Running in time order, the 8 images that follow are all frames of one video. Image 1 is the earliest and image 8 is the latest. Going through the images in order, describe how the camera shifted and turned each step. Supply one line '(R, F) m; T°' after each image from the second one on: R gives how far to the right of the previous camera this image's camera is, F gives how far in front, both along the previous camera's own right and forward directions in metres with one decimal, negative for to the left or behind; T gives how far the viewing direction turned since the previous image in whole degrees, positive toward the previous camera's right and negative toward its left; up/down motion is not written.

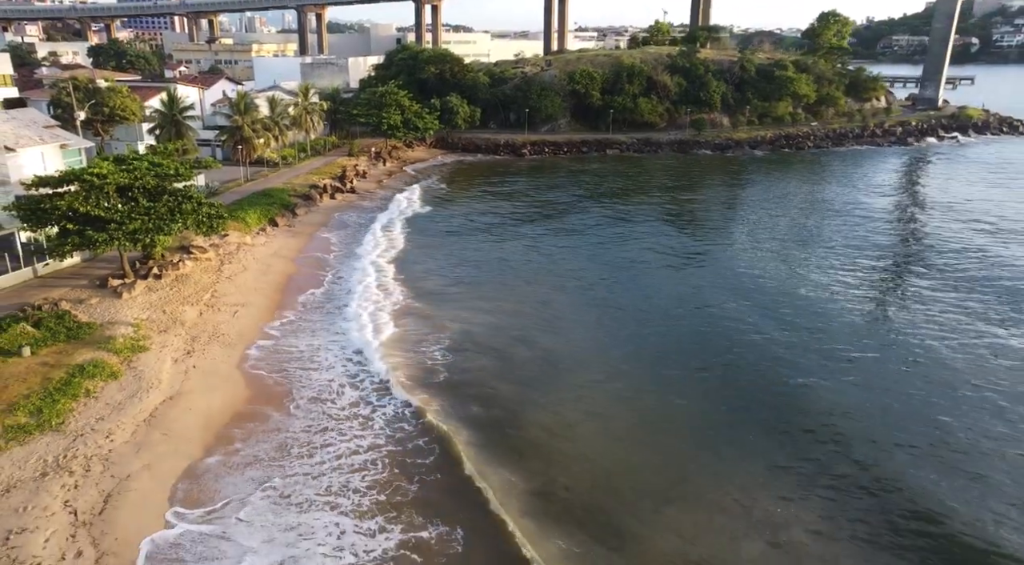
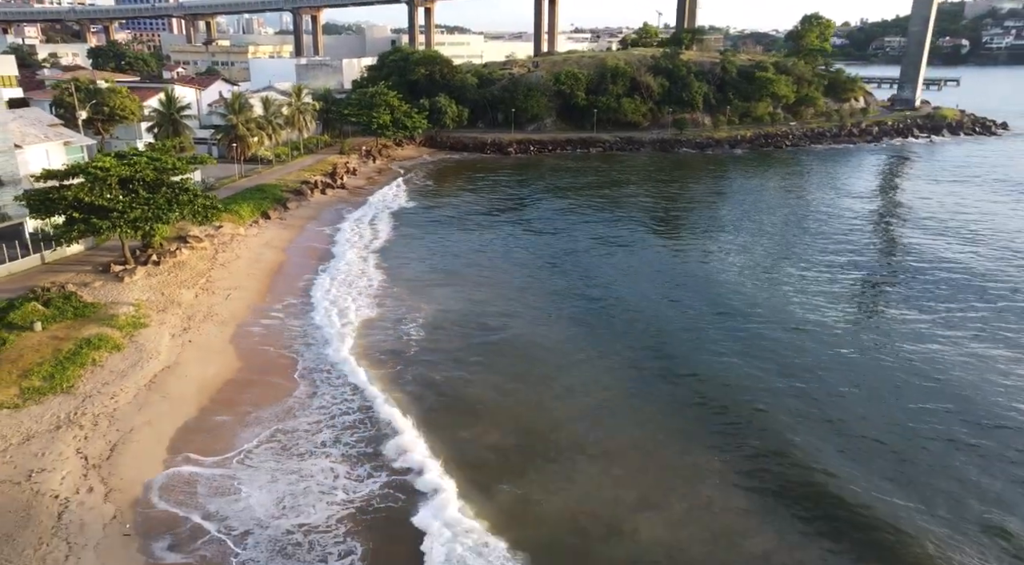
(+1.1, -2.5) m; 0°
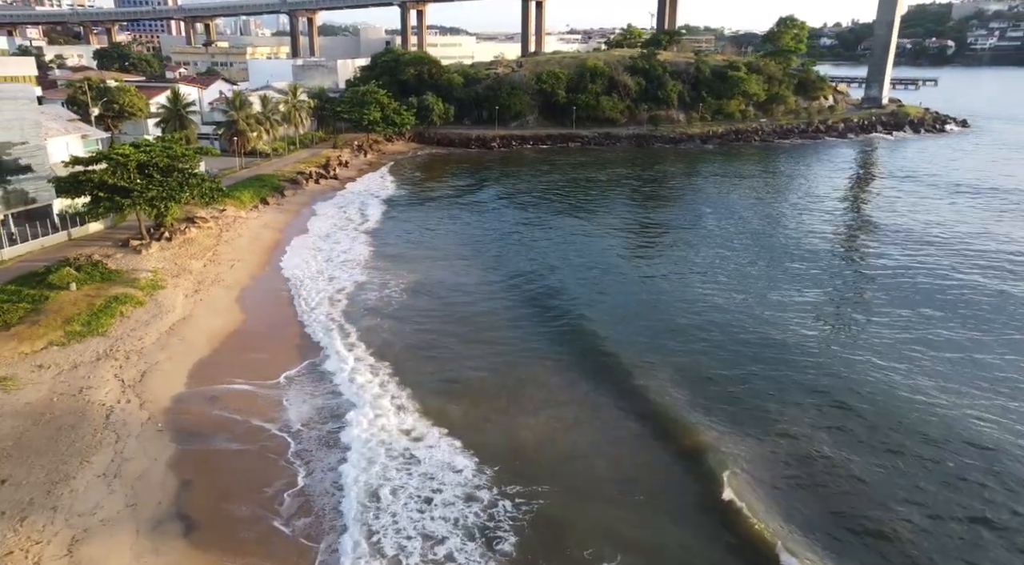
(+1.4, -4.6) m; 0°
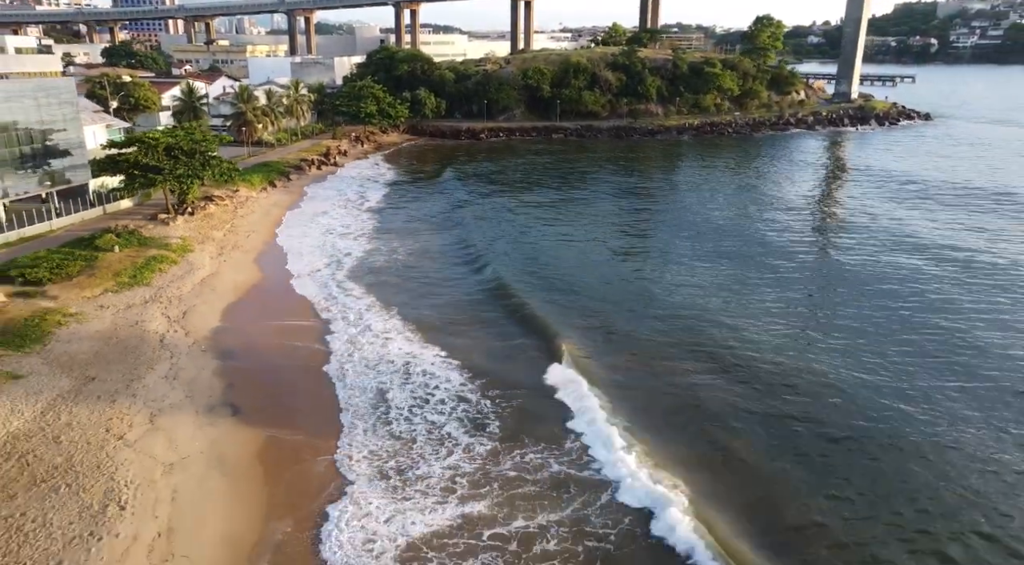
(+0.7, -5.2) m; 0°
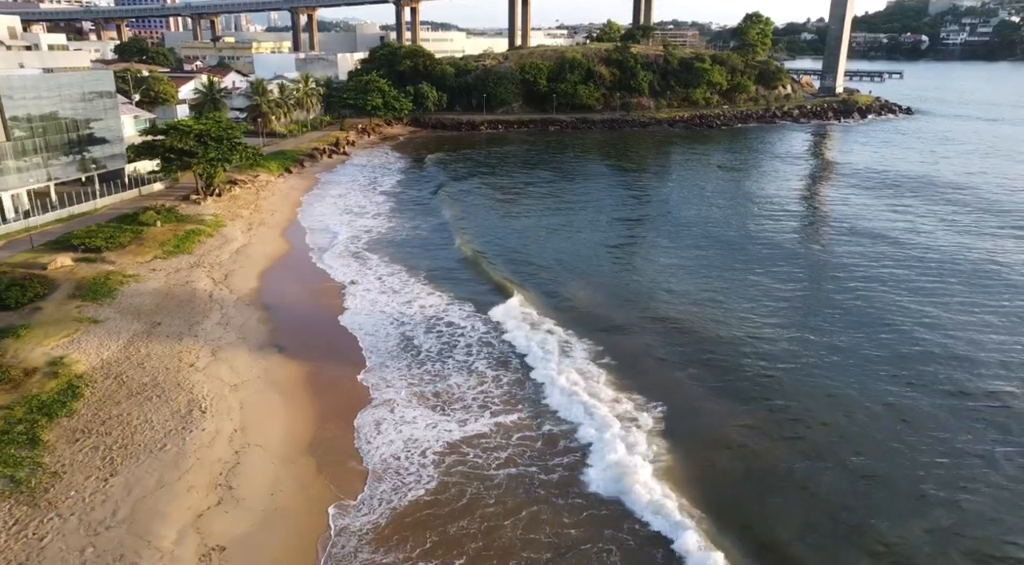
(-0.2, -4.1) m; 0°
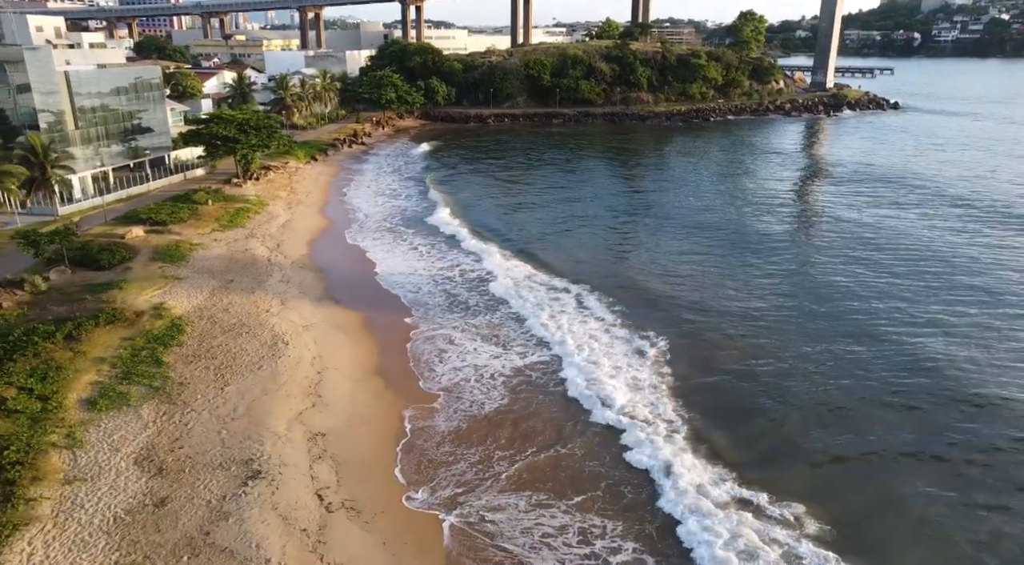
(-1.1, -4.4) m; 0°
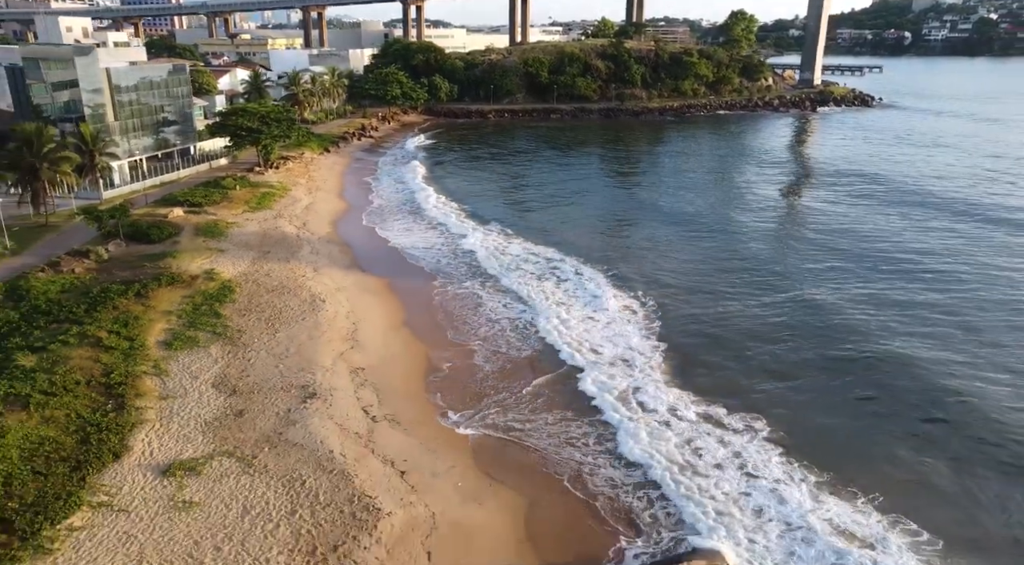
(-0.4, -3.9) m; 0°
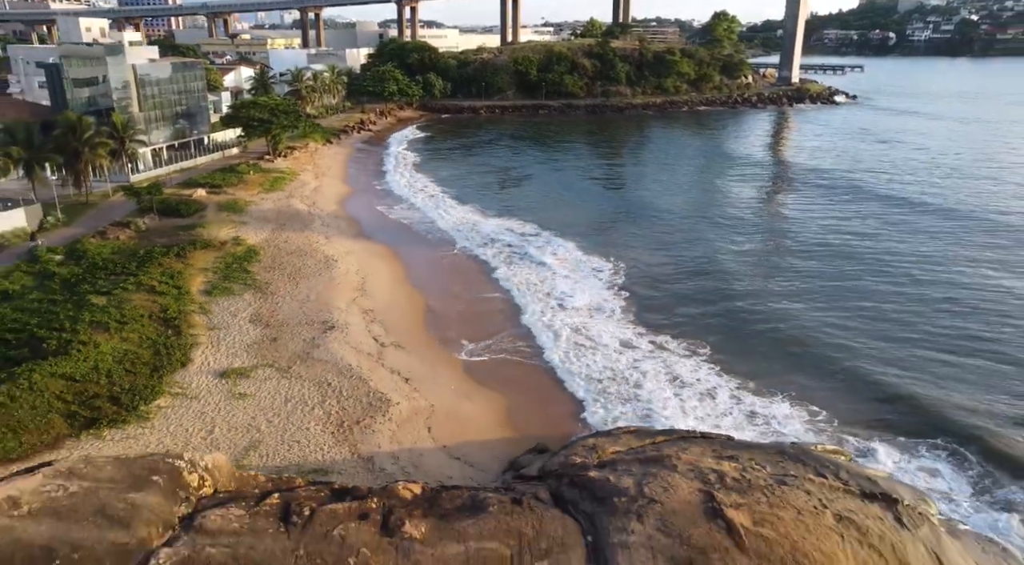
(+0.4, -4.8) m; 0°
